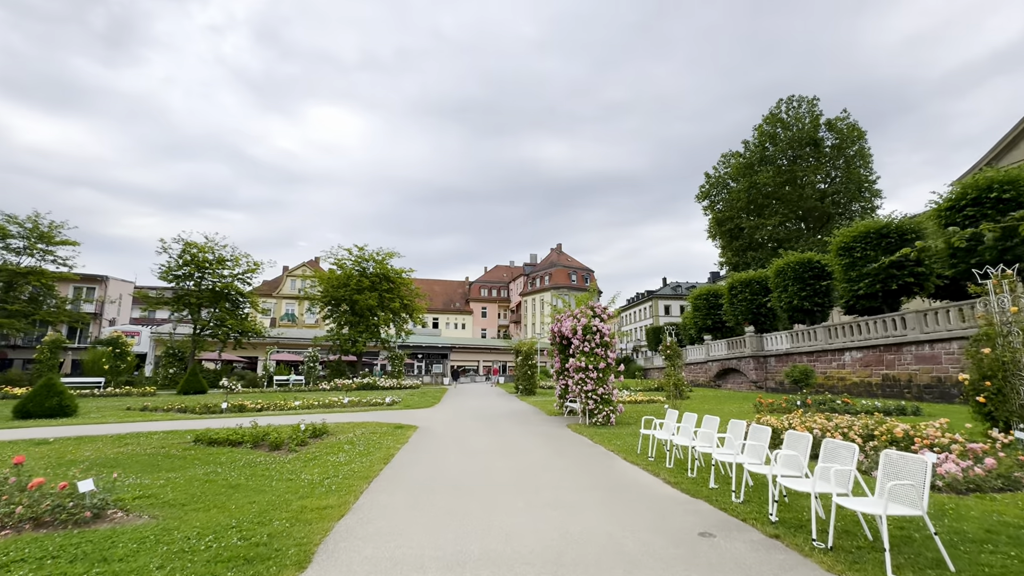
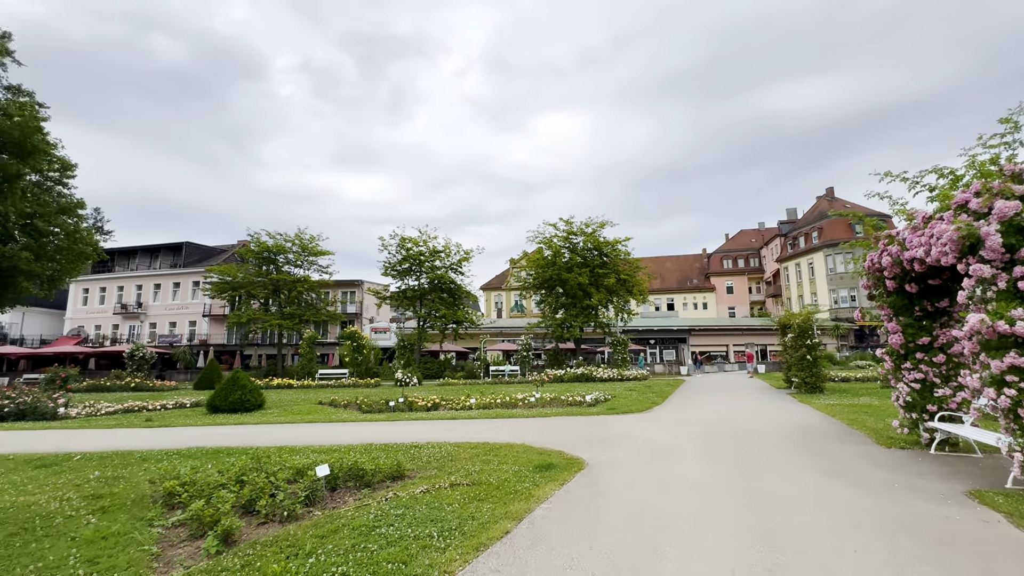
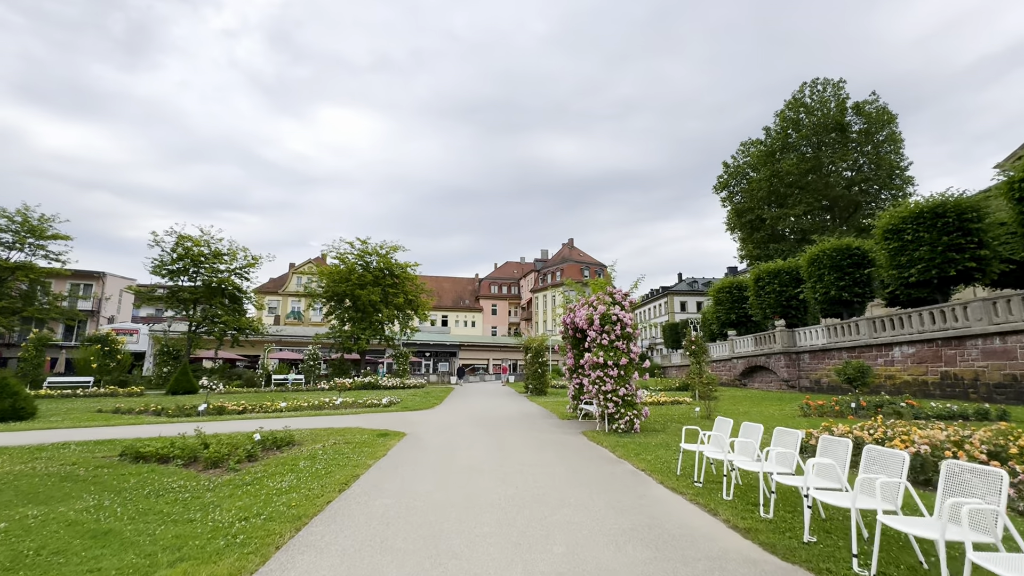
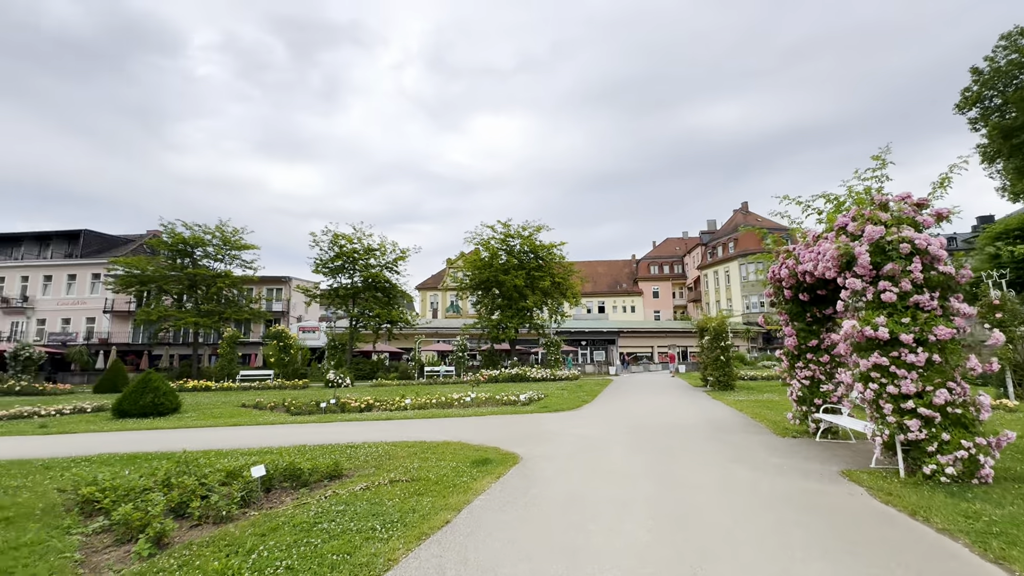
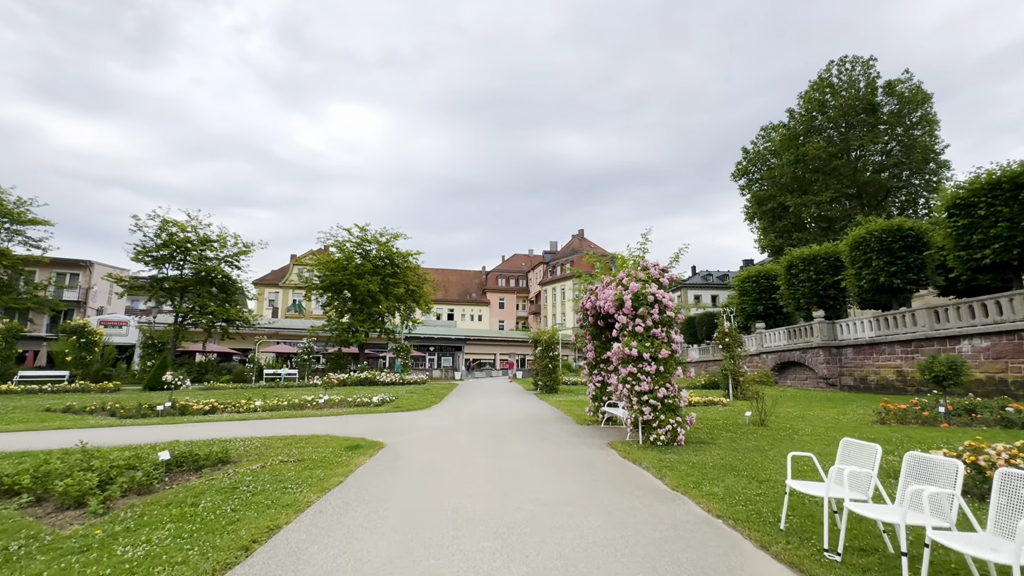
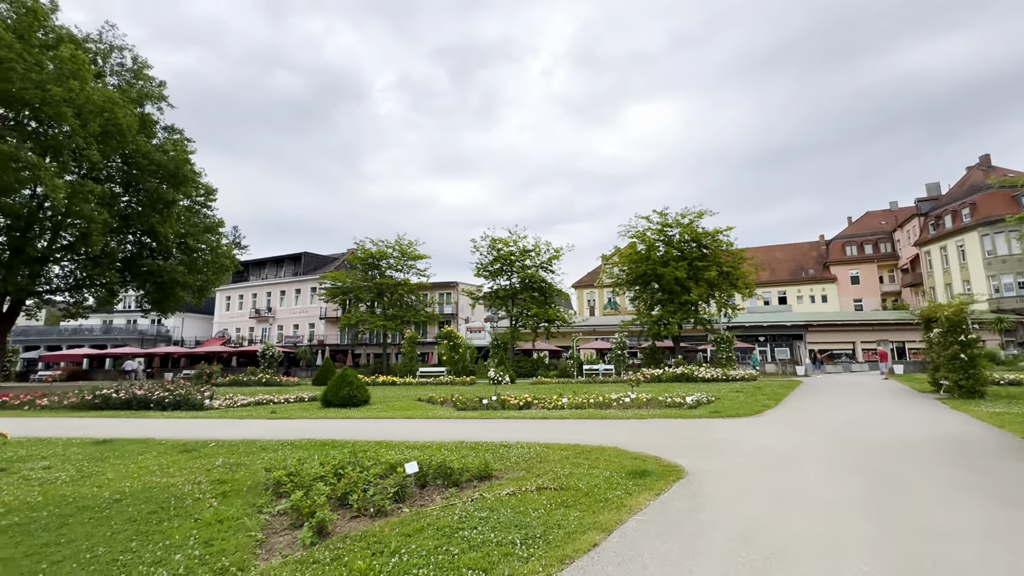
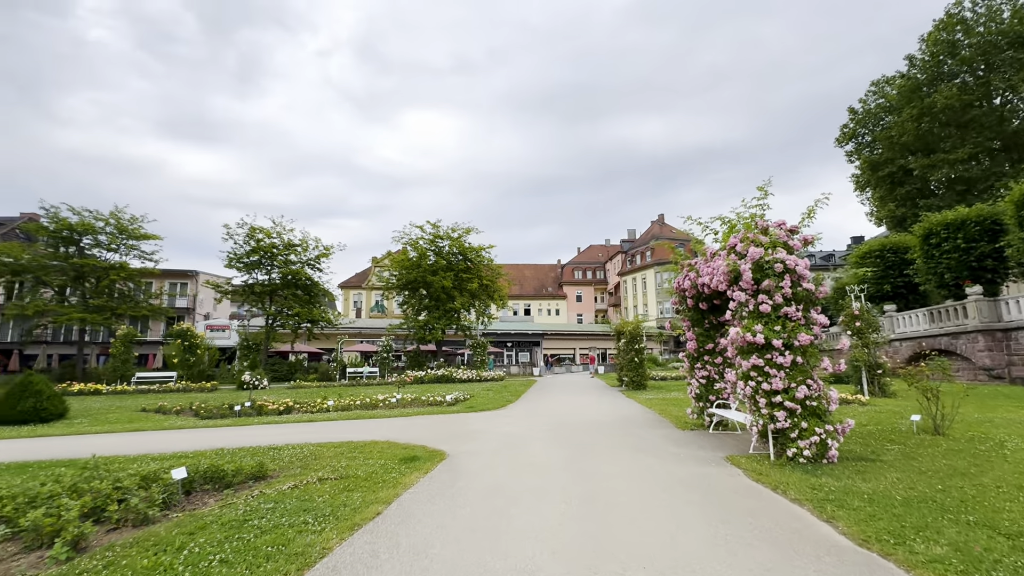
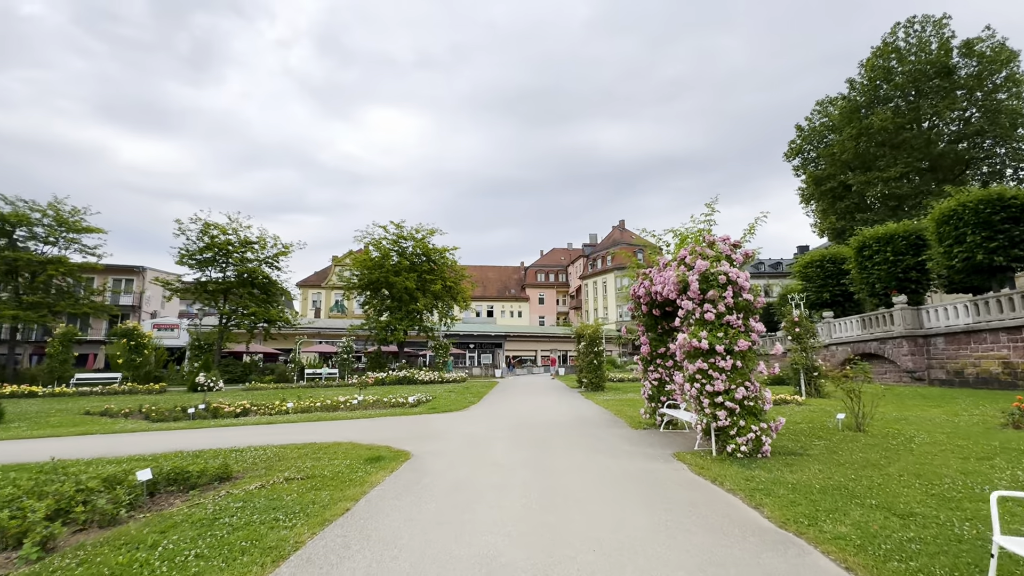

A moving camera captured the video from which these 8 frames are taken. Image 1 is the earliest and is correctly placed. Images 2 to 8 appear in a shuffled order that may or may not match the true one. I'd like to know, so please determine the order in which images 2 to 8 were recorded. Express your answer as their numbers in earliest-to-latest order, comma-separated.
3, 5, 8, 7, 4, 2, 6
